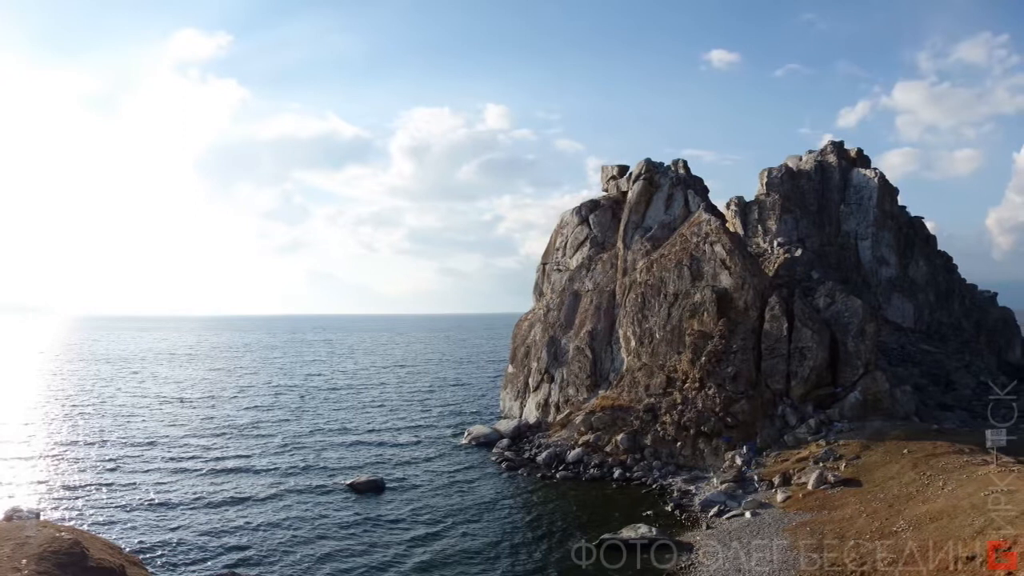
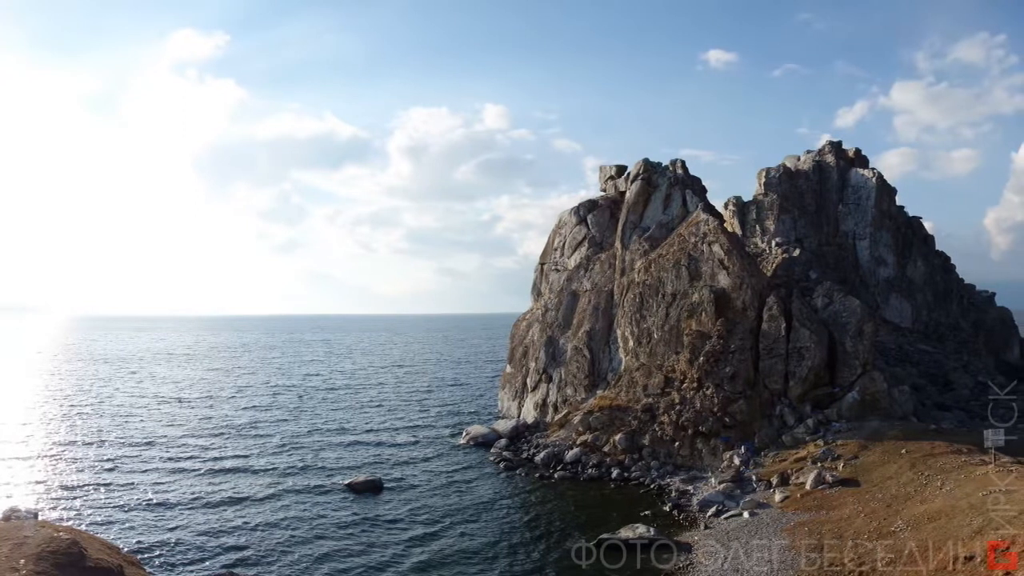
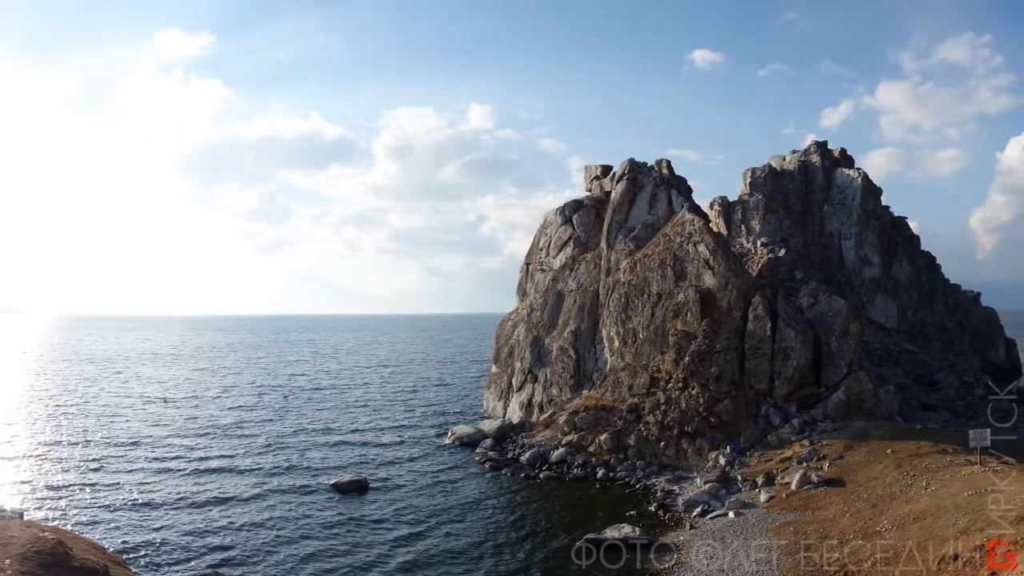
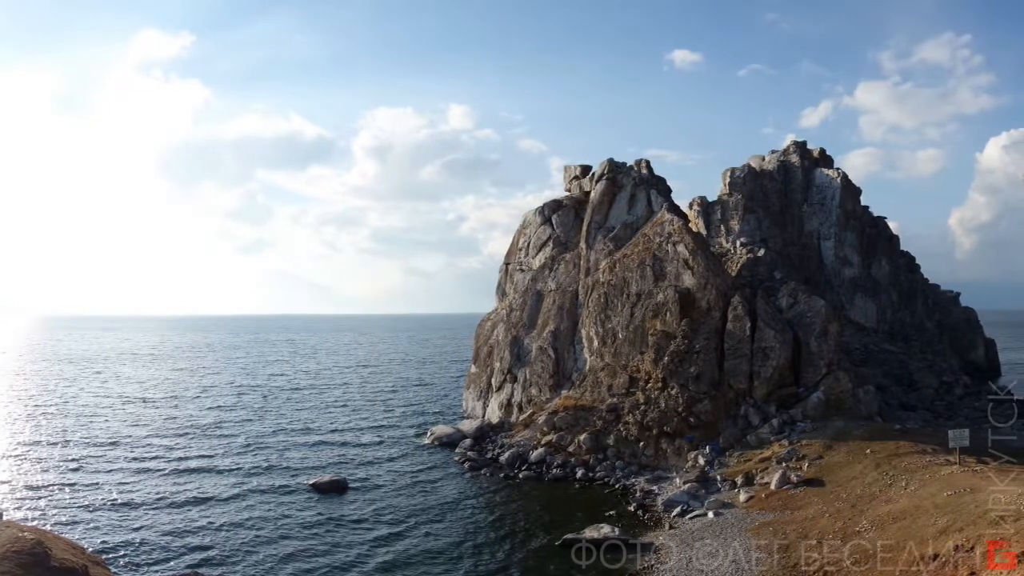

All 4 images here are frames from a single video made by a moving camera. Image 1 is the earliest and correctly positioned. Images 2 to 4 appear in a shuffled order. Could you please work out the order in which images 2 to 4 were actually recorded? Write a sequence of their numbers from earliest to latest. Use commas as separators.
2, 3, 4
